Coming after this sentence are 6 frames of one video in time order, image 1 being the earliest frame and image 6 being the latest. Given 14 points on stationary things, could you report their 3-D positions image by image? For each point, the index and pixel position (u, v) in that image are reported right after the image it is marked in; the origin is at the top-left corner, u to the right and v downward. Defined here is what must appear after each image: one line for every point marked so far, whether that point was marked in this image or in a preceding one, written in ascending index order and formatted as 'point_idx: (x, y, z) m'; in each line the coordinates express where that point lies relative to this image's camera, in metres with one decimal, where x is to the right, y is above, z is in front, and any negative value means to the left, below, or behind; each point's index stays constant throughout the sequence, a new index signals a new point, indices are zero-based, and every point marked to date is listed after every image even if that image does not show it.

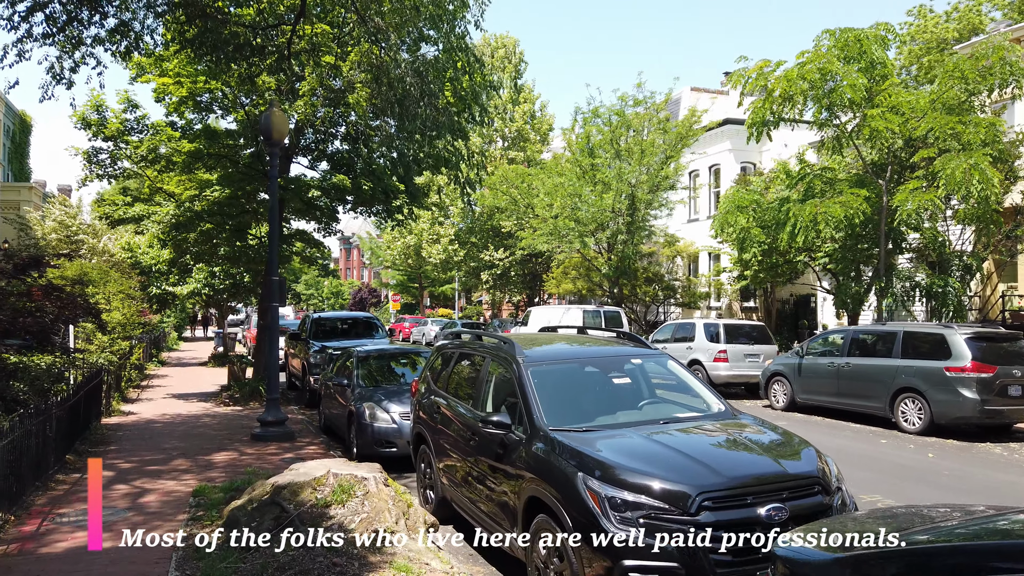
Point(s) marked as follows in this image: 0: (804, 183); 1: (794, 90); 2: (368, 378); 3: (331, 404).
0: (+6.3, +2.3, +16.1) m
1: (+5.8, +4.1, +15.5) m
2: (-2.1, -1.3, +10.9) m
3: (-2.8, -1.8, +11.6) m
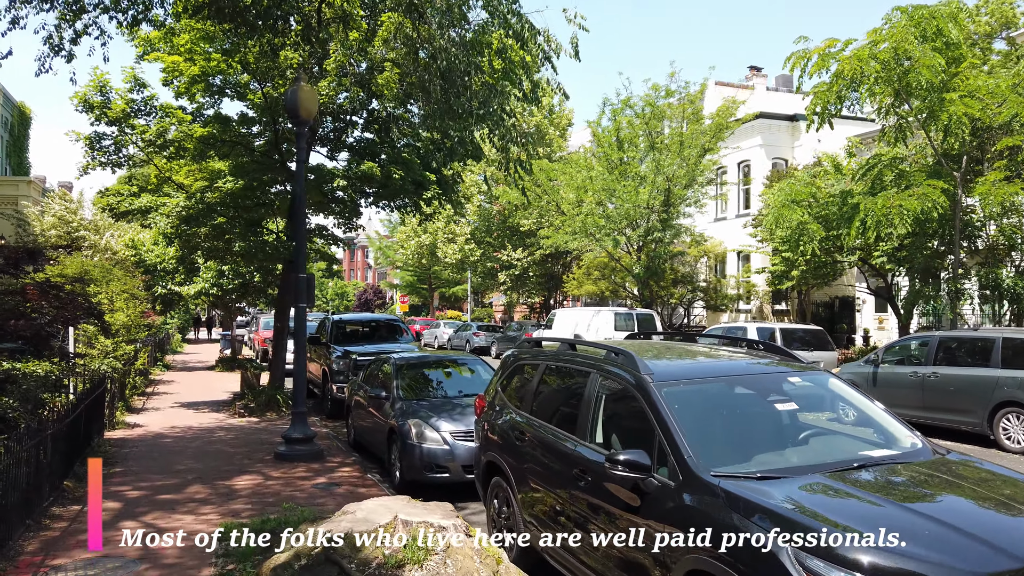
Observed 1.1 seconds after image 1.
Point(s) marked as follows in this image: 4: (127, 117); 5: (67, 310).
0: (+7.1, +2.3, +14.8) m
1: (+6.6, +4.1, +14.2) m
2: (-1.3, -1.3, +9.6) m
3: (-2.0, -1.8, +10.3) m
4: (-6.8, +3.0, +13.3) m
5: (-5.8, -0.3, +9.8) m
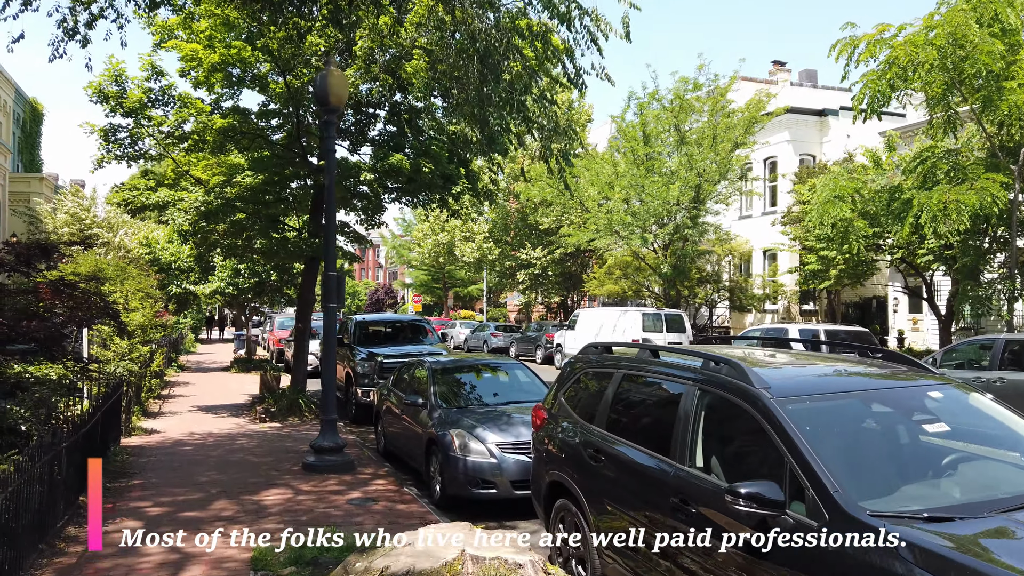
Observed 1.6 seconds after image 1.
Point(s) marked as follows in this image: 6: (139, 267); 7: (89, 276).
0: (+7.7, +2.3, +14.1) m
1: (+7.2, +4.1, +13.4) m
2: (-0.8, -1.3, +8.9) m
3: (-1.5, -1.8, +9.6) m
4: (-6.2, +3.0, +12.7) m
5: (-5.2, -0.3, +9.2) m
6: (-9.9, +0.6, +19.9) m
7: (-6.7, +0.2, +11.9) m
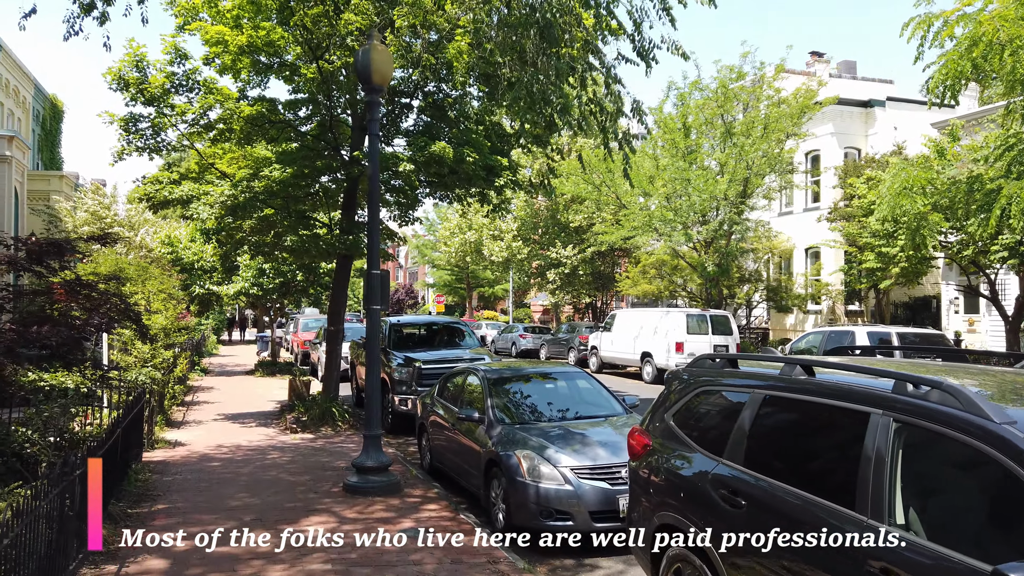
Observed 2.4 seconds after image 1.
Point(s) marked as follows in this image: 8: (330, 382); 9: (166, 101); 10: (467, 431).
0: (+8.5, +2.3, +12.9) m
1: (+8.0, +4.1, +12.3) m
2: (-0.1, -1.3, +7.9) m
3: (-0.7, -1.8, +8.7) m
4: (-5.4, +3.0, +11.9) m
5: (-4.5, -0.3, +8.3) m
6: (-8.9, +0.5, +19.2) m
7: (-5.9, +0.2, +11.1) m
8: (-3.2, -1.6, +13.2) m
9: (-5.5, +3.0, +11.9) m
10: (-0.5, -1.5, +8.0) m
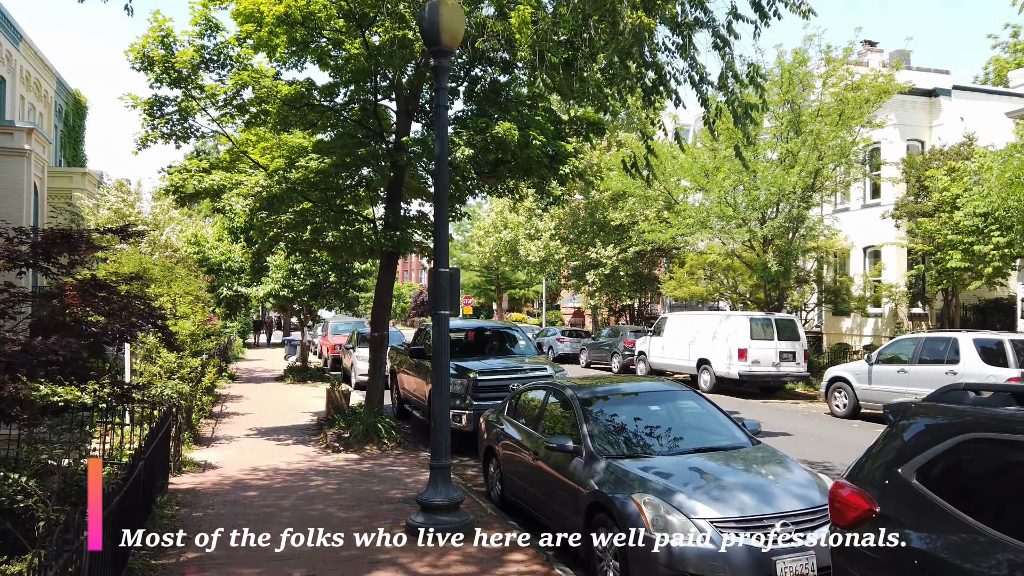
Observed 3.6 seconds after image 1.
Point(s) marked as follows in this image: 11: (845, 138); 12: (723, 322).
0: (+9.5, +2.3, +11.3) m
1: (+8.9, +4.1, +10.7) m
2: (+0.8, -1.3, +6.5) m
3: (+0.1, -1.8, +7.3) m
4: (-4.5, +3.0, +10.6) m
5: (-3.7, -0.3, +7.0) m
6: (-7.8, +0.5, +18.0) m
7: (-5.0, +0.2, +9.8) m
8: (-2.2, -1.7, +11.9) m
9: (-4.5, +2.9, +10.7) m
10: (+0.4, -1.5, +6.7) m
11: (+8.2, +3.7, +18.6) m
12: (+5.3, -0.8, +18.9) m
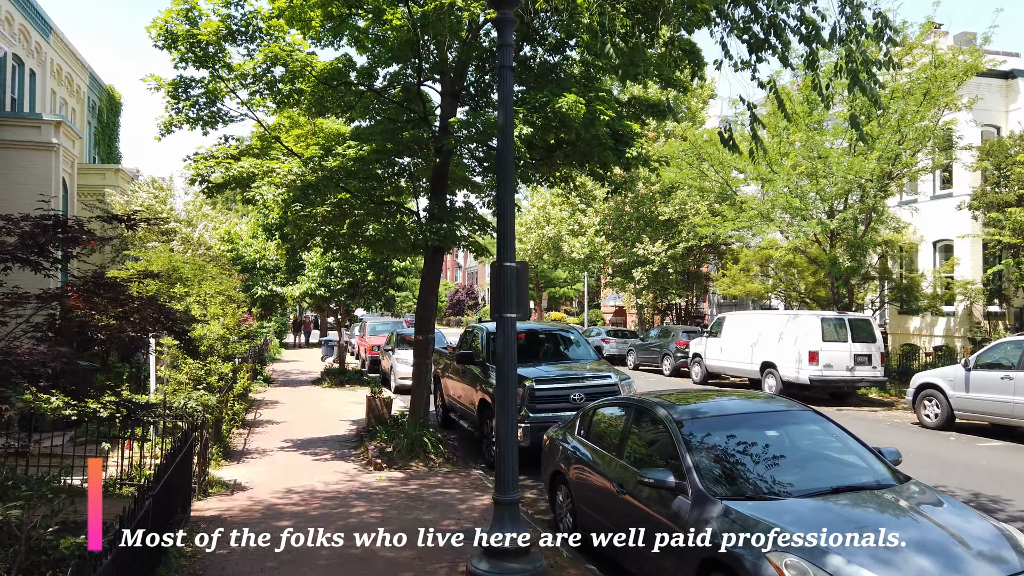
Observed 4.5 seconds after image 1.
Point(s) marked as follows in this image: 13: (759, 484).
0: (+10.3, +2.3, +9.7) m
1: (+9.7, +4.1, +9.1) m
2: (+1.4, -1.3, +5.3) m
3: (+0.8, -1.8, +6.1) m
4: (-3.7, +3.0, +9.6) m
5: (-3.0, -0.3, +6.0) m
6: (-6.7, +0.5, +17.2) m
7: (-4.3, +0.2, +8.9) m
8: (-1.3, -1.6, +10.8) m
9: (-3.7, +2.9, +9.7) m
10: (+1.0, -1.5, +5.5) m
11: (+9.3, +3.8, +17.1) m
12: (+6.4, -0.8, +17.4) m
13: (+1.6, -1.3, +5.1) m
